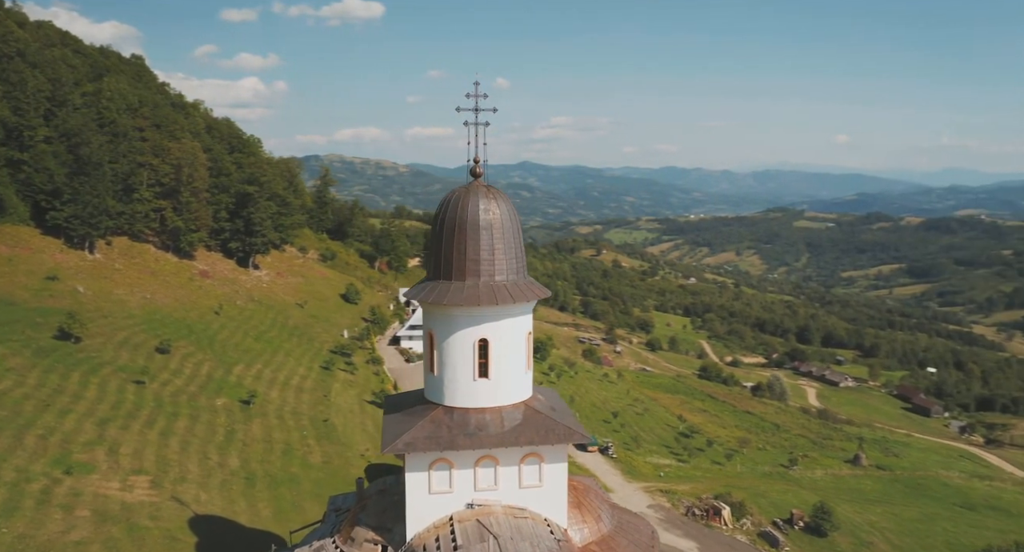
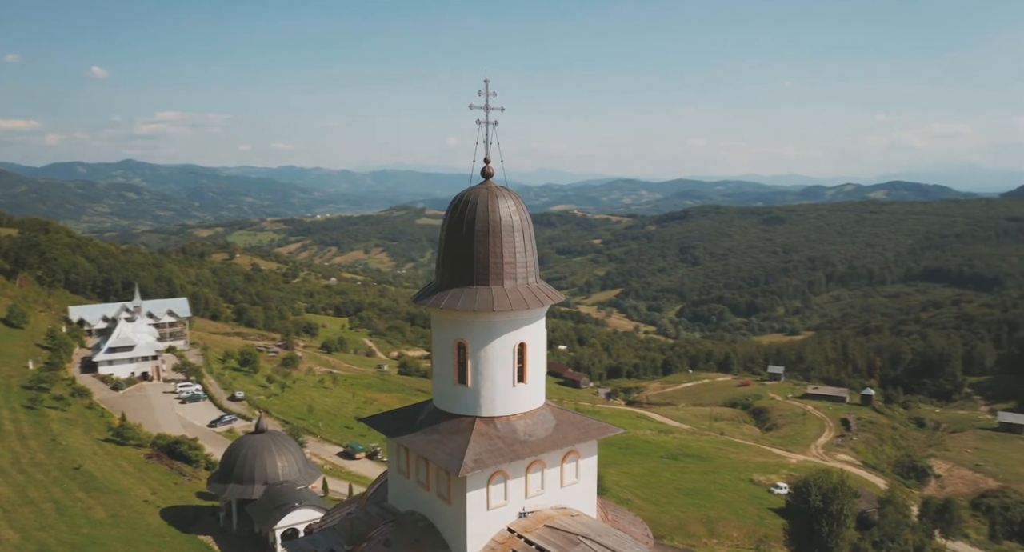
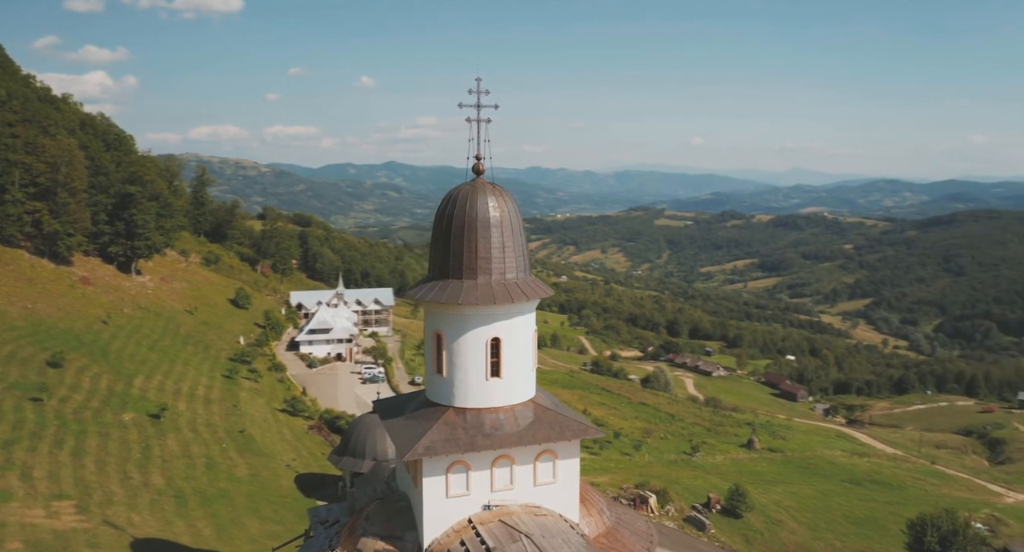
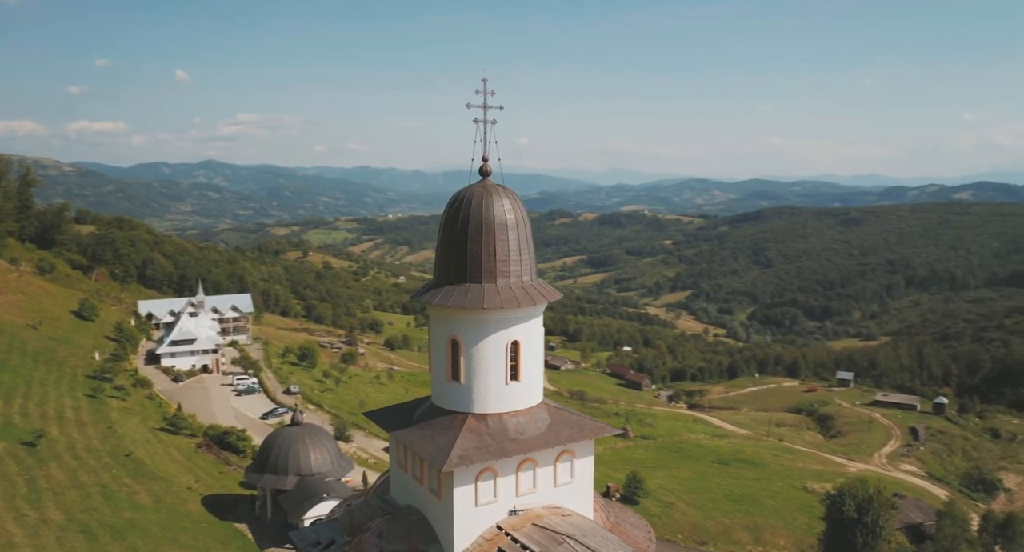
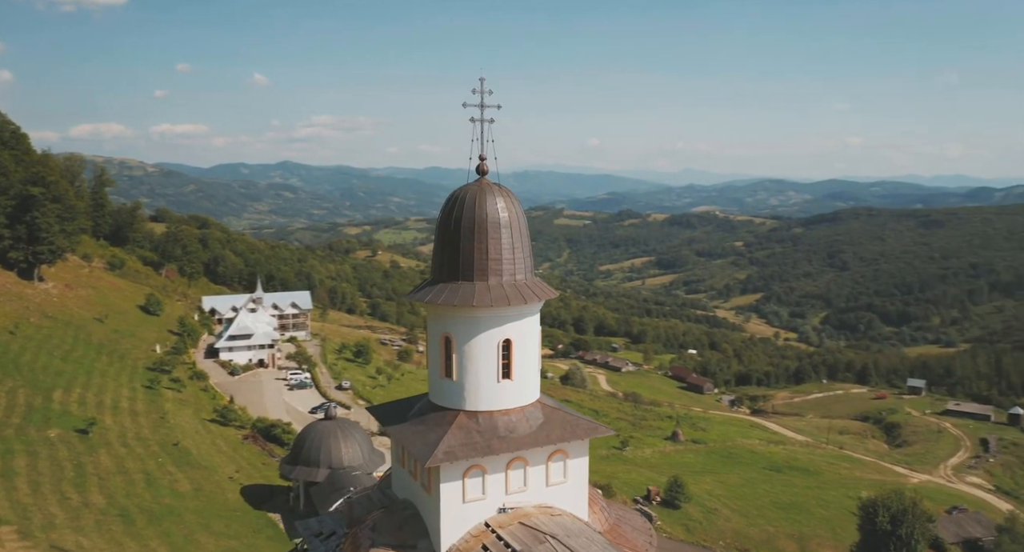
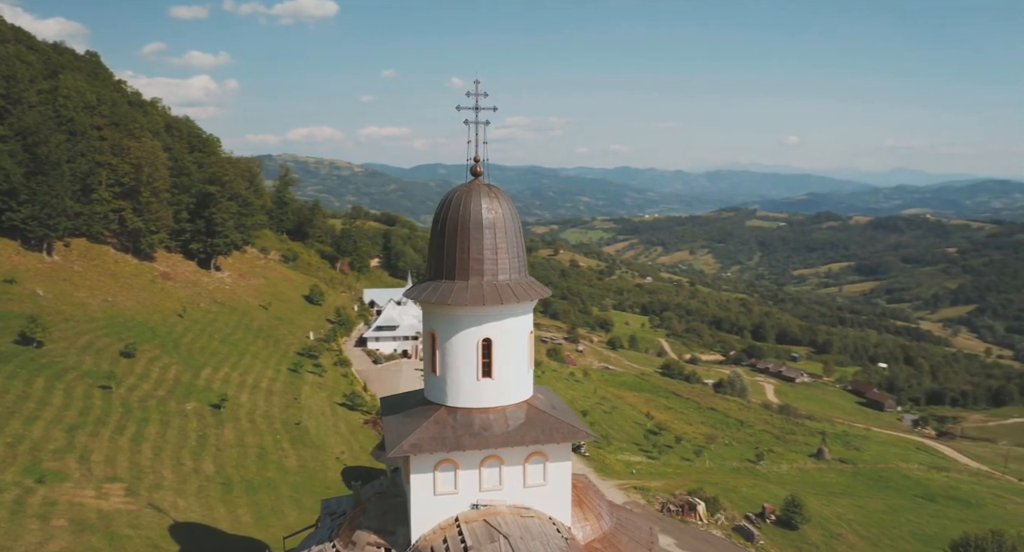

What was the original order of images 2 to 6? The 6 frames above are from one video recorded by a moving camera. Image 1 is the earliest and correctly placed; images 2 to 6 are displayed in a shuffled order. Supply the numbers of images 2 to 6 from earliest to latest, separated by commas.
6, 3, 5, 4, 2
